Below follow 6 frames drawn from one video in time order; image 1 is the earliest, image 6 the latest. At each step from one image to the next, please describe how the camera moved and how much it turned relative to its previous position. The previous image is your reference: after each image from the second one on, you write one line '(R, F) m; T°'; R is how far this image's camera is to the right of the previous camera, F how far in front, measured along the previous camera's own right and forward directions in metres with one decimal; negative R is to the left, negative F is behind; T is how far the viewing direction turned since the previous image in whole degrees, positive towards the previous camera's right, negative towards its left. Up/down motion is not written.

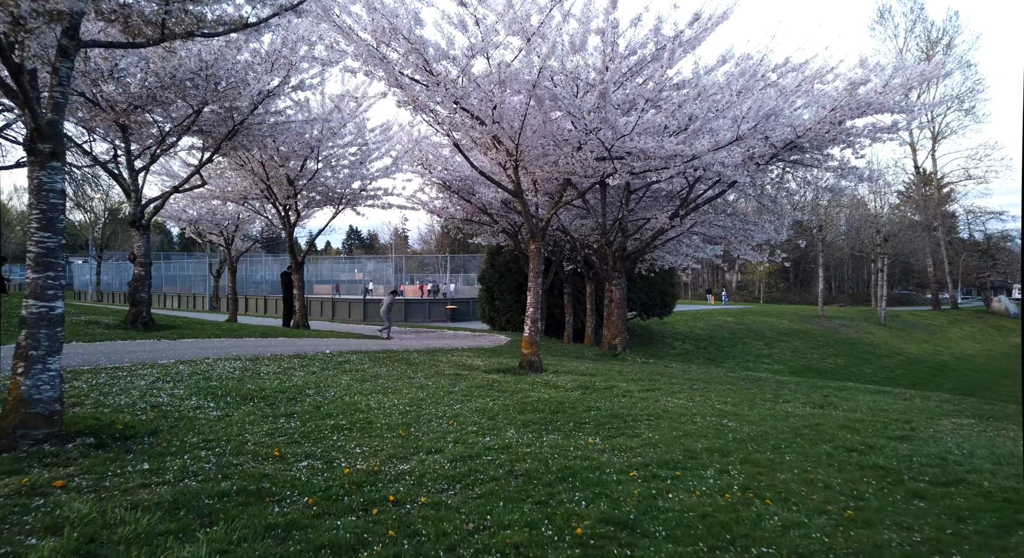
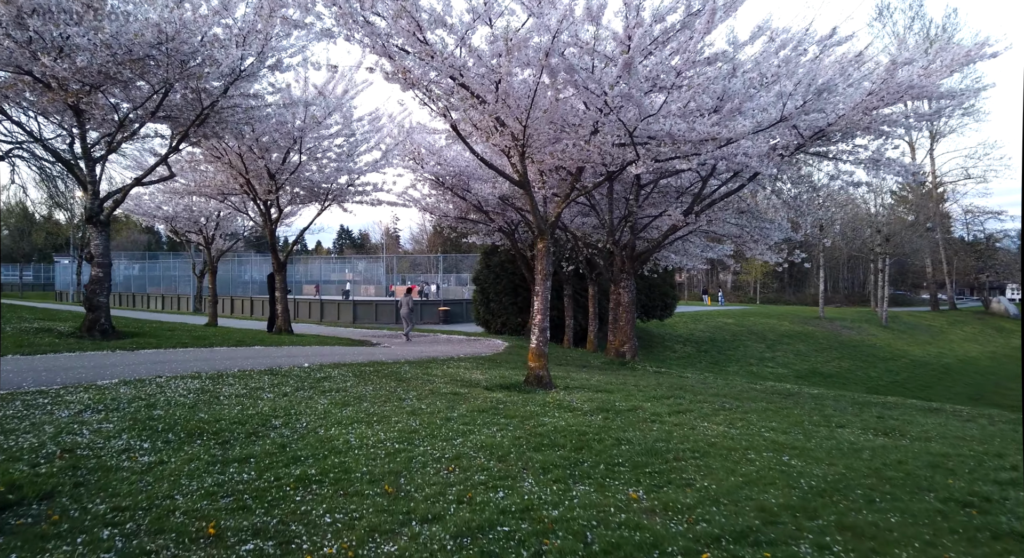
(-0.2, +1.6) m; +1°
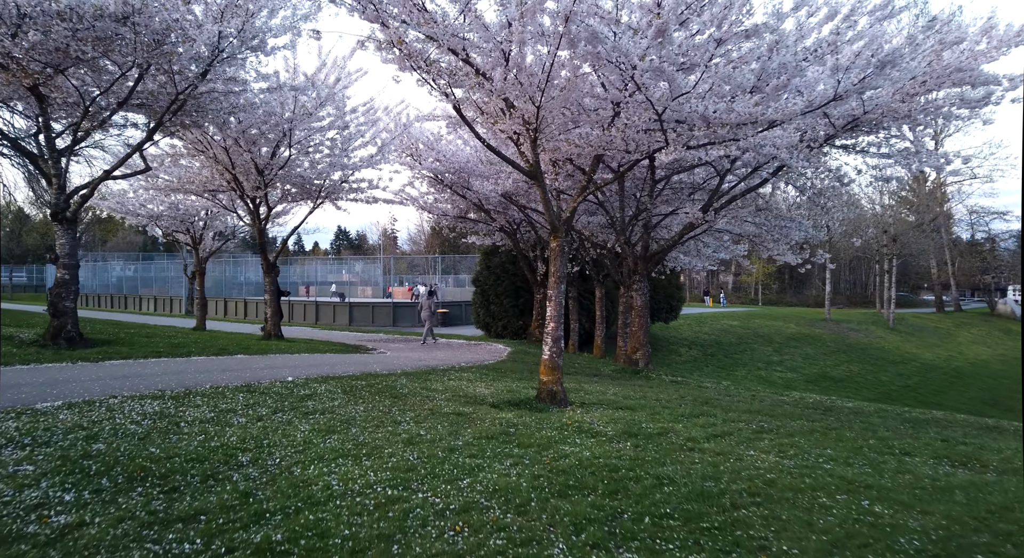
(-0.2, +1.3) m; 0°
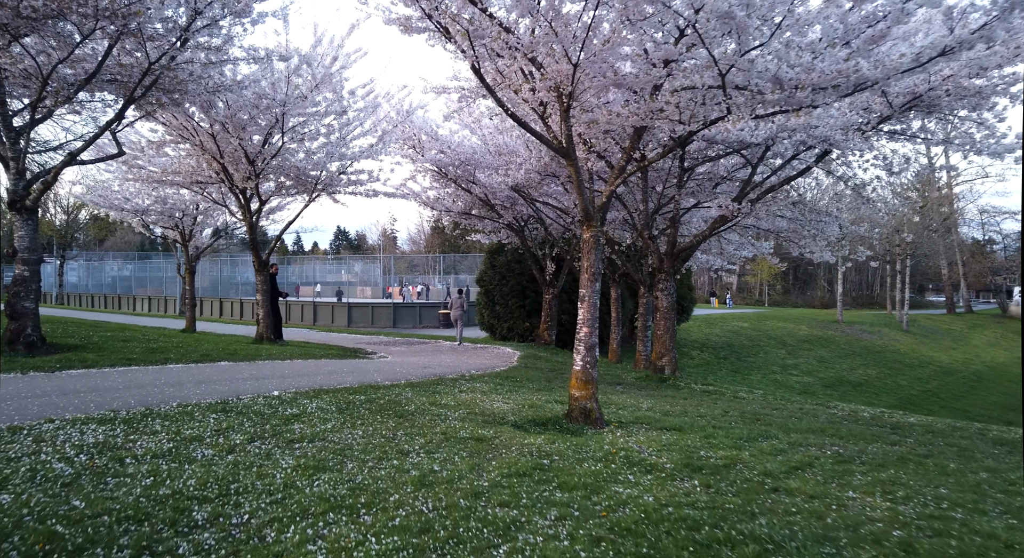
(-0.3, +1.6) m; 0°
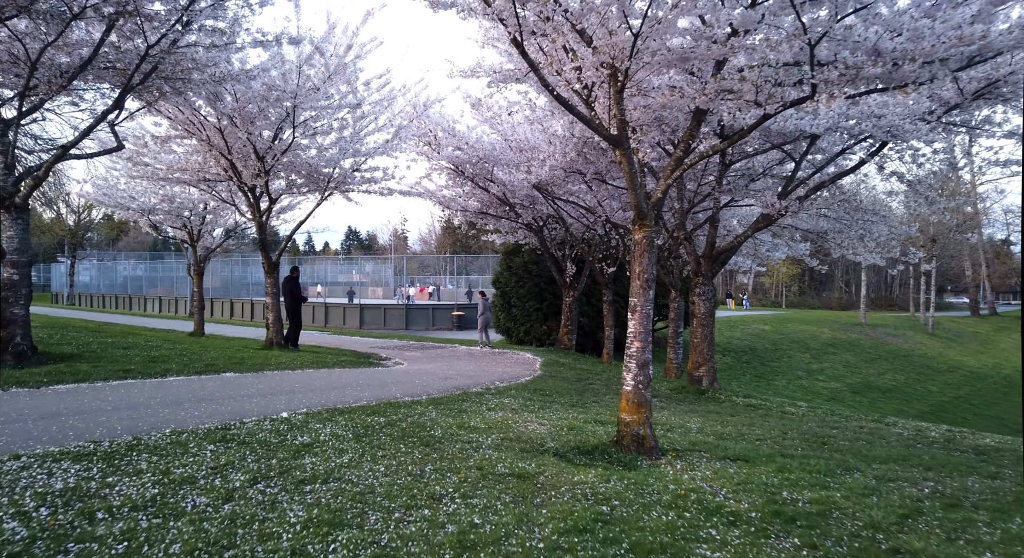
(-0.4, +1.1) m; -1°
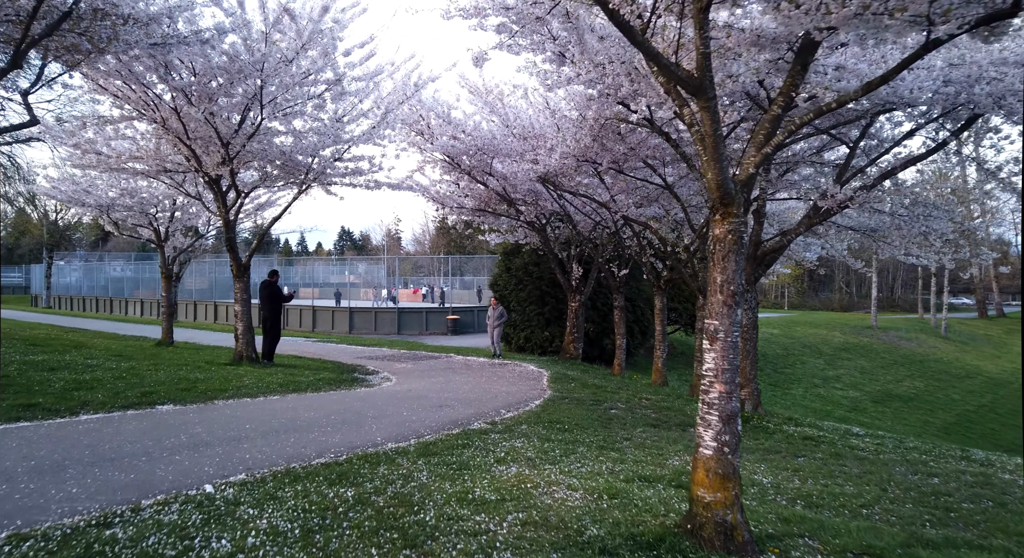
(-0.2, +2.4) m; +1°
